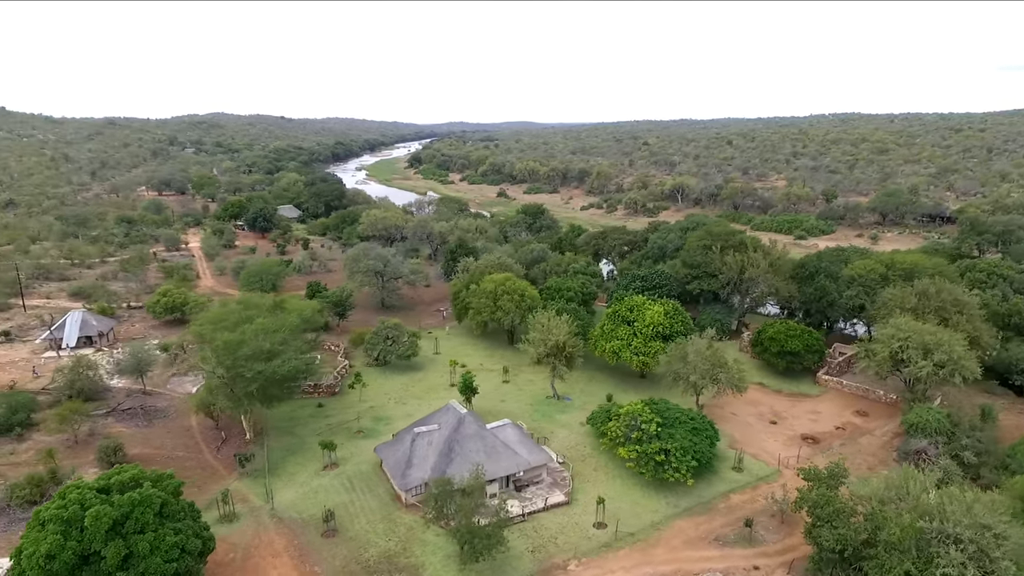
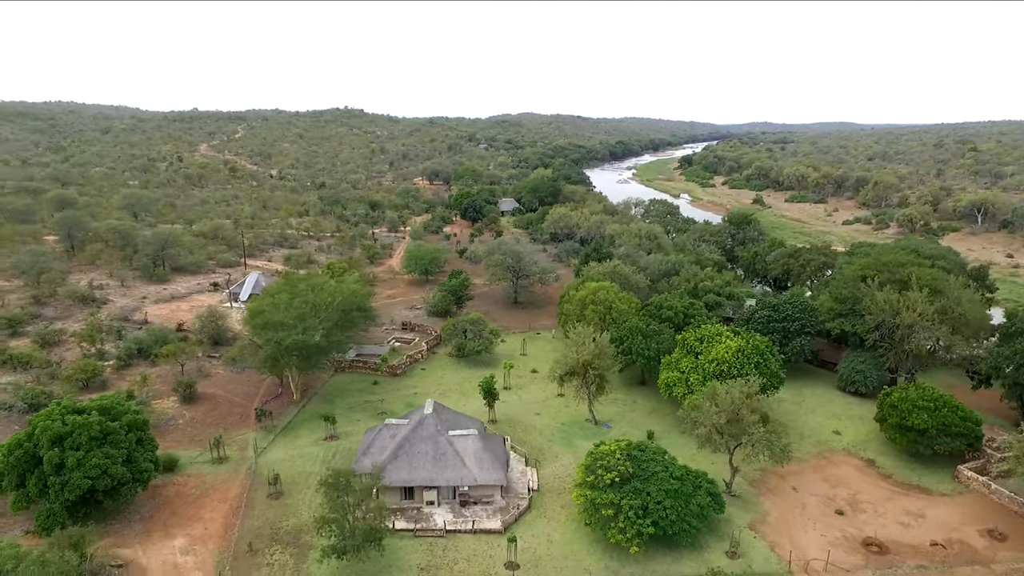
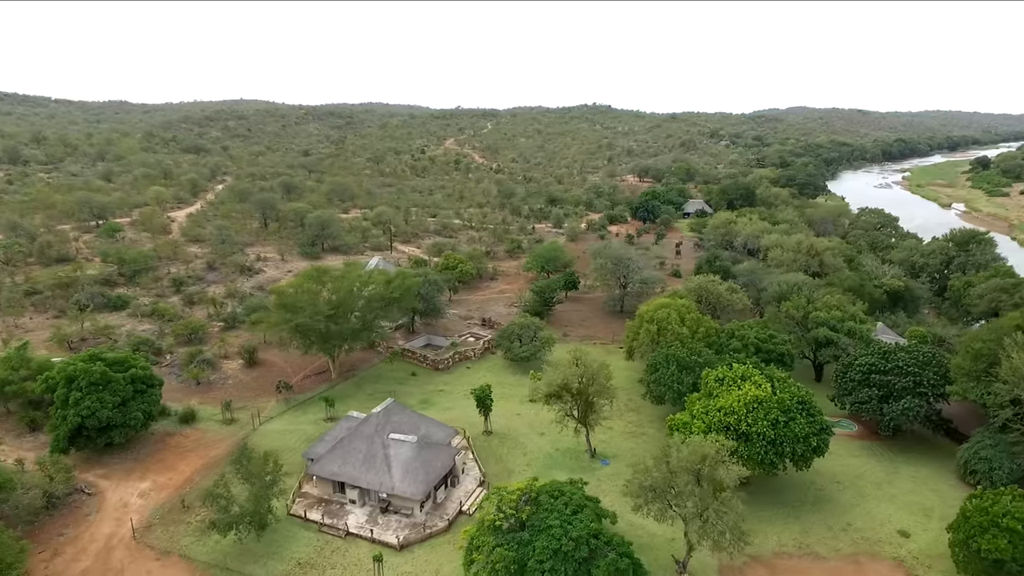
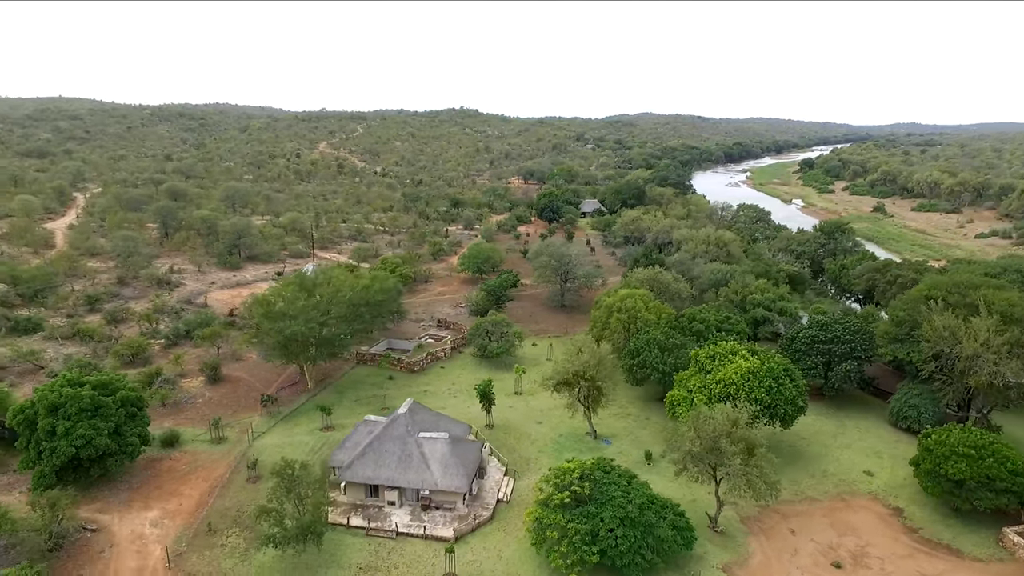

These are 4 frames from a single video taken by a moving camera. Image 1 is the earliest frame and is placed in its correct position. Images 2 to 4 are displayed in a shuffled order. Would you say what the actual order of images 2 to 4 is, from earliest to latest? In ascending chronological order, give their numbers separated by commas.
2, 4, 3
